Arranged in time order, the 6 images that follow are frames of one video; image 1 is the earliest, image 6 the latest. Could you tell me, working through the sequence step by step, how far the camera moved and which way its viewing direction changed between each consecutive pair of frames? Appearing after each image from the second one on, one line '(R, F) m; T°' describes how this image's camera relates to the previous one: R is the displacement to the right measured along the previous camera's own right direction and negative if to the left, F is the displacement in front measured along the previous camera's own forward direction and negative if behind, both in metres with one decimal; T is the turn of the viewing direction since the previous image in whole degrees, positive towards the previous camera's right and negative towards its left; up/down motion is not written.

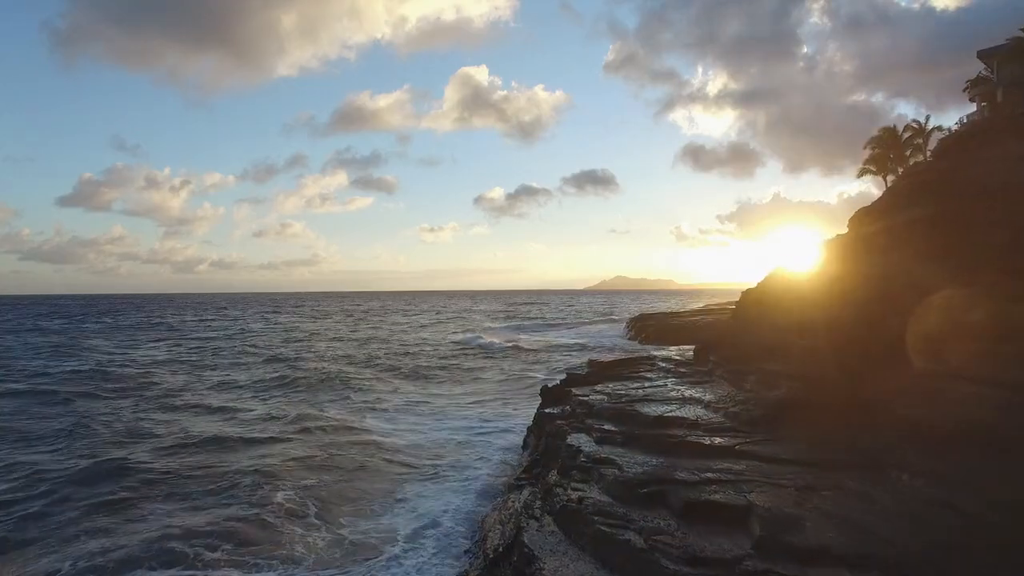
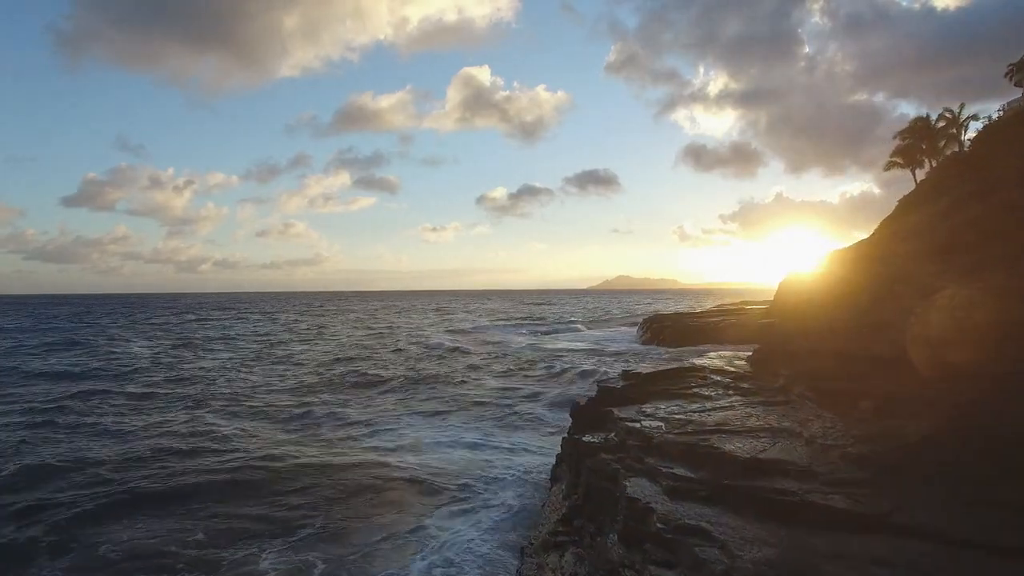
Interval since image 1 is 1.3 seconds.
(-0.4, +1.3) m; 0°
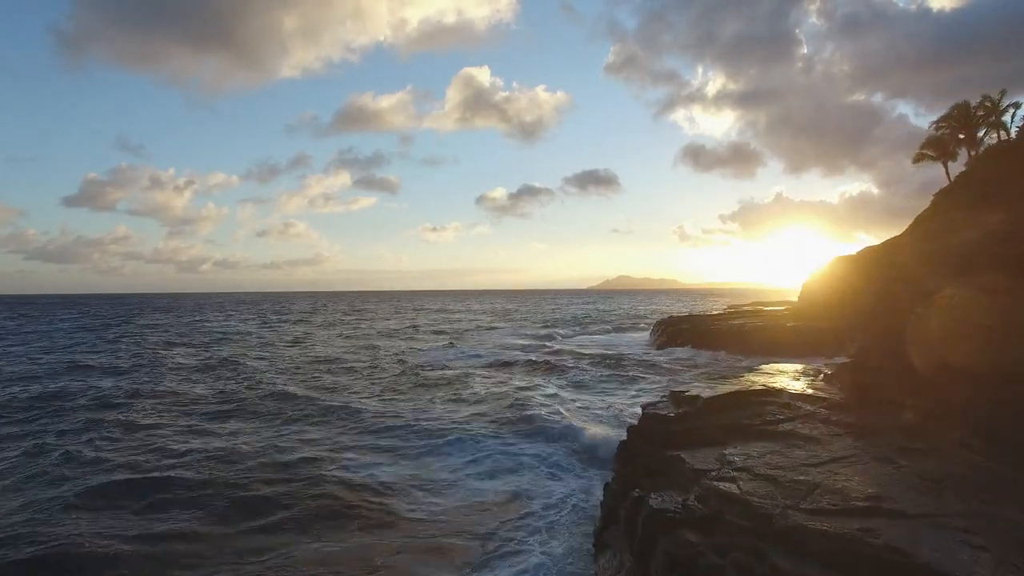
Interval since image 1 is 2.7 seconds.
(-1.4, -0.8) m; 0°
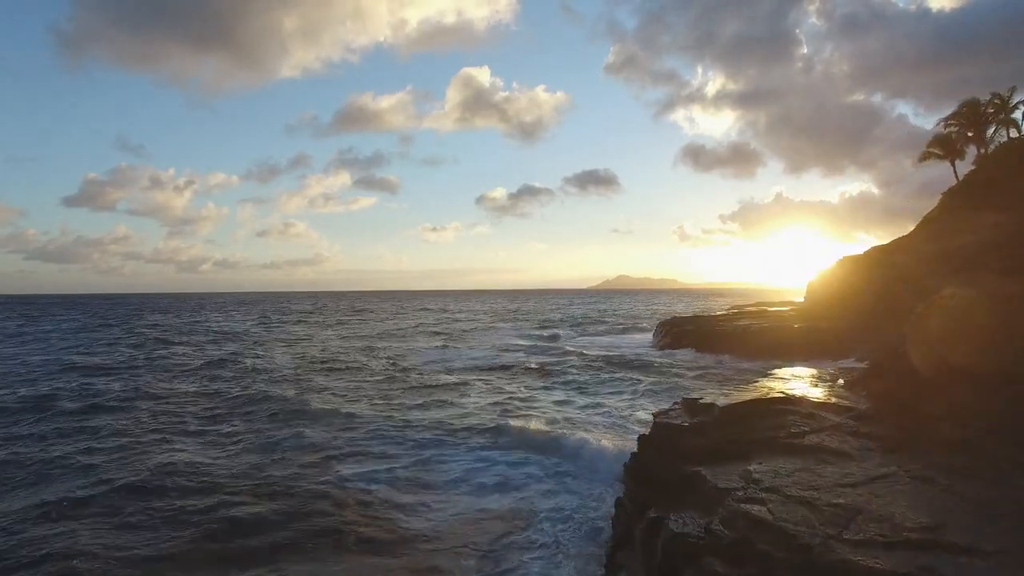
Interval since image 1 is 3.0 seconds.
(-0.5, -0.4) m; 0°
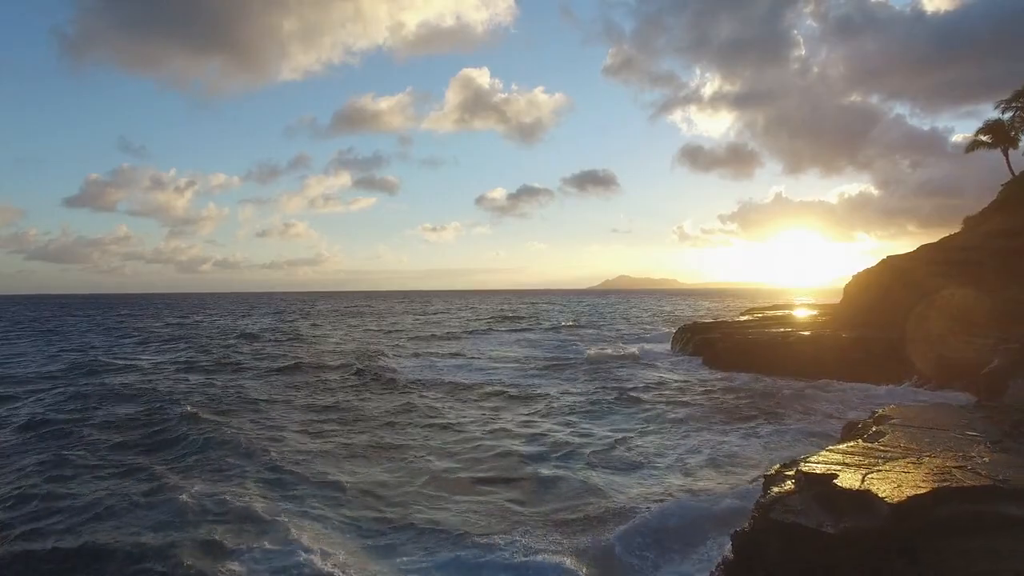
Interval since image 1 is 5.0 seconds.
(-1.1, +0.9) m; 0°
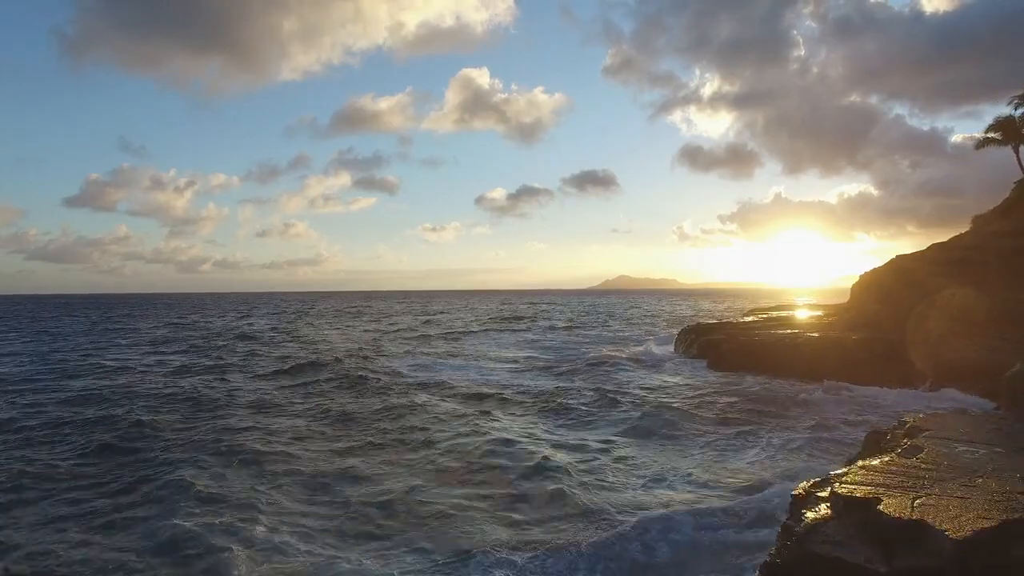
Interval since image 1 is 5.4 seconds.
(+0.1, -2.2) m; 0°
